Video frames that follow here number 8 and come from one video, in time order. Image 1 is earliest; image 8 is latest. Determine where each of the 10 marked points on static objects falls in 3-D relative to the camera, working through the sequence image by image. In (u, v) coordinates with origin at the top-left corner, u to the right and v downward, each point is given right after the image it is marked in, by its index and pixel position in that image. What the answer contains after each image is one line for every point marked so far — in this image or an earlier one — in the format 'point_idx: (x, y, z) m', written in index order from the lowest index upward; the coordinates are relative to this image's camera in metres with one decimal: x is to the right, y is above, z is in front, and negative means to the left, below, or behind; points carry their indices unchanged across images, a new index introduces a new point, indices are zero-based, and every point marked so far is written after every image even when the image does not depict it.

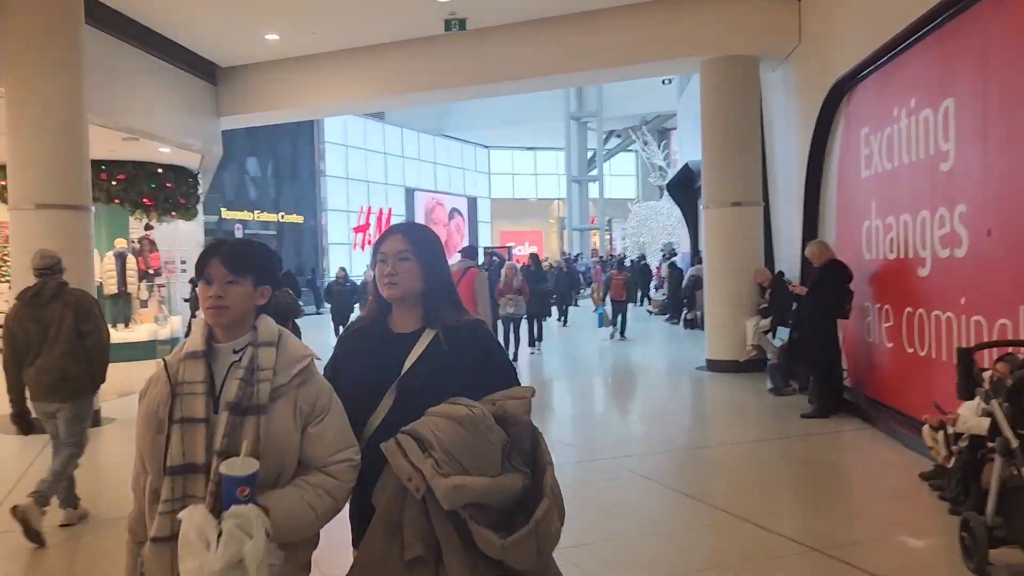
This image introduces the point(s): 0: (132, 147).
0: (-4.9, +1.8, +10.7) m
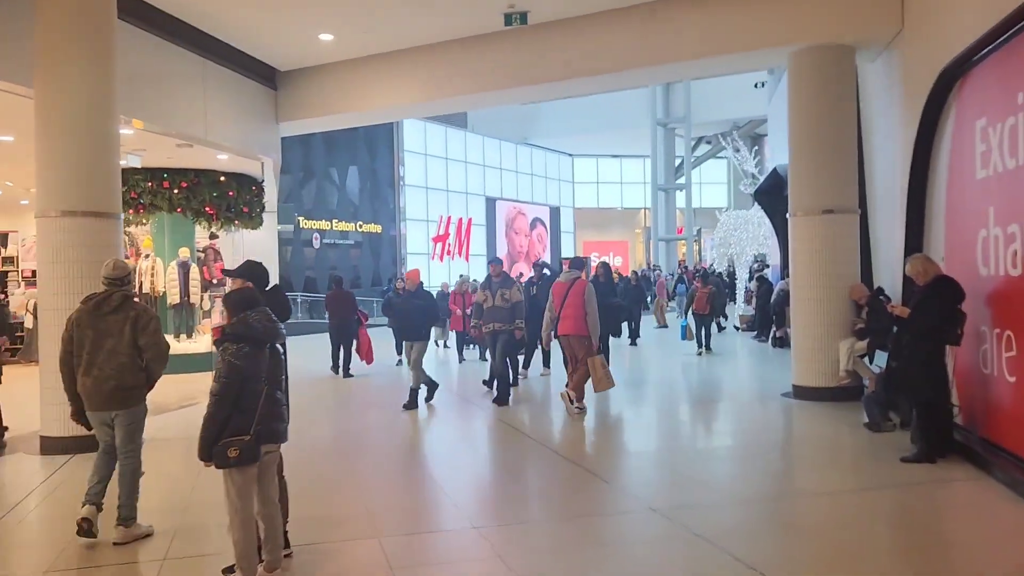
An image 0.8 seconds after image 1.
0: (-4.1, +1.7, +10.5) m
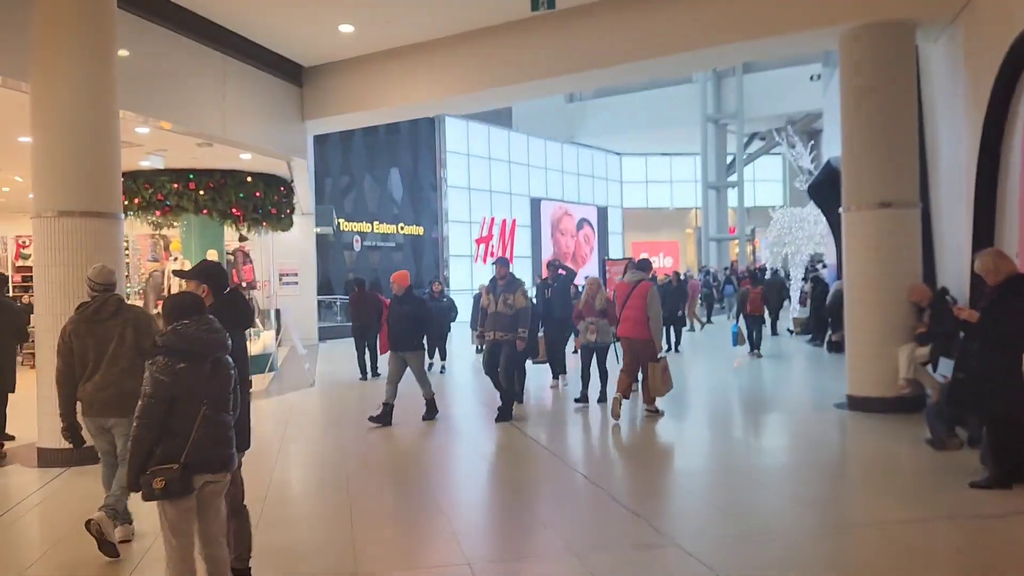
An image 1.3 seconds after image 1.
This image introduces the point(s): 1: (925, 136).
0: (-3.7, +1.7, +10.2) m
1: (+4.6, +1.7, +9.2) m
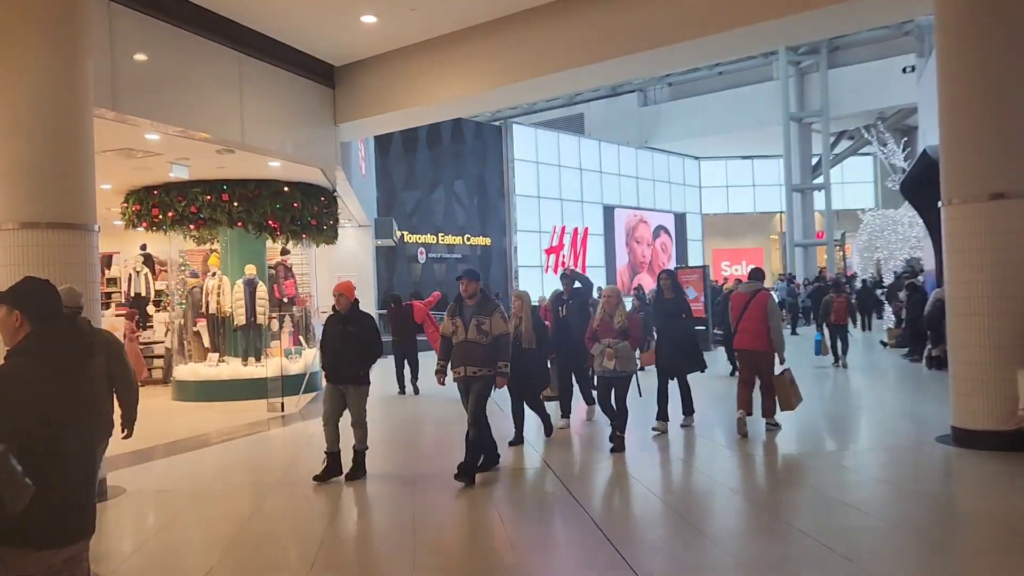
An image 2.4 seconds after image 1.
0: (-3.2, +1.5, +9.6) m
1: (+5.0, +1.6, +7.8) m
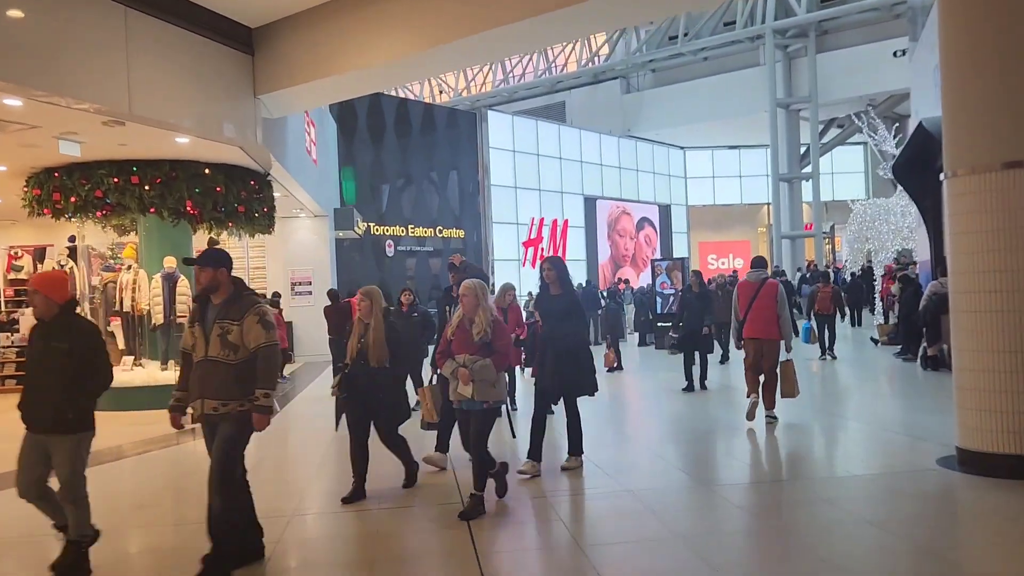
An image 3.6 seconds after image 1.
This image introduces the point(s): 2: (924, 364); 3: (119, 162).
0: (-3.8, +1.5, +8.4) m
1: (+4.4, +1.7, +6.7) m
2: (+5.4, -1.0, +10.9) m
3: (-4.5, +1.4, +9.6) m
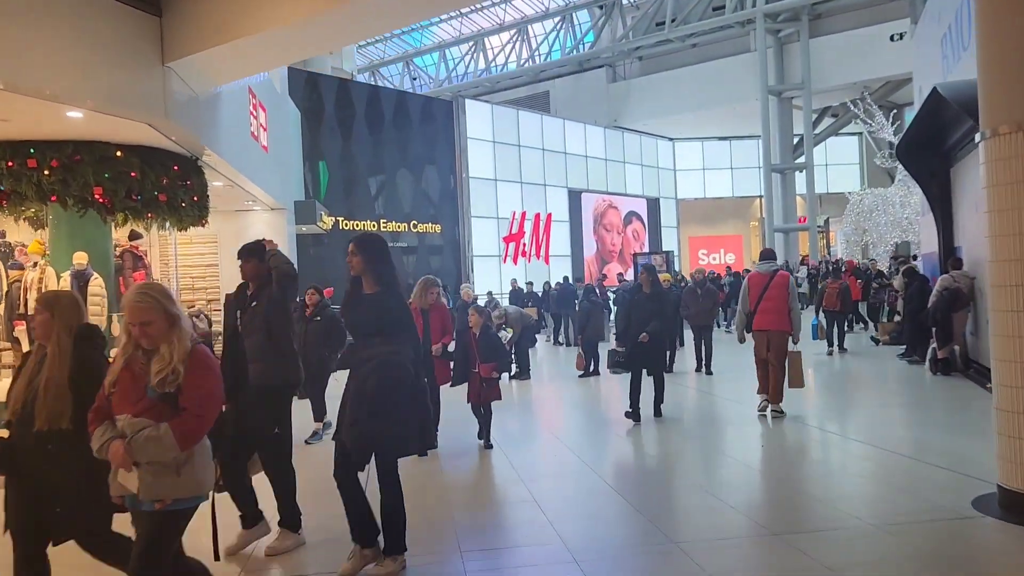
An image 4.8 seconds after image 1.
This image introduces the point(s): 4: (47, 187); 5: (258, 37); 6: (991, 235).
0: (-4.2, +1.5, +7.1) m
1: (+4.0, +1.7, +5.5) m
2: (+5.0, -0.9, +9.7) m
3: (-5.0, +1.5, +8.3) m
4: (-4.7, +1.0, +8.4) m
5: (-2.2, +2.2, +7.3) m
6: (+2.6, +0.3, +4.5) m
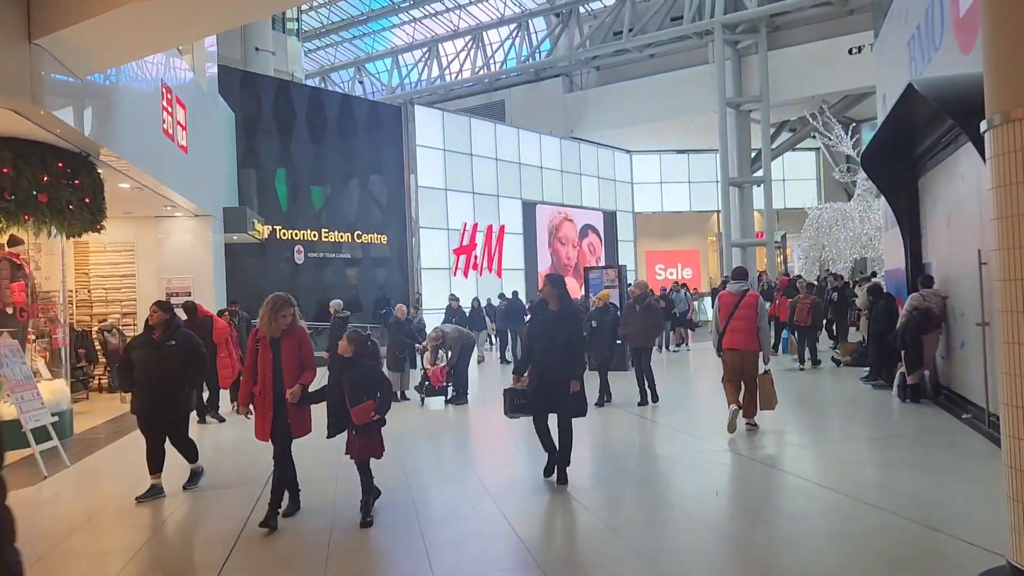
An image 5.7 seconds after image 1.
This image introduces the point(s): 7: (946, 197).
0: (-4.8, +1.4, +6.0) m
1: (+3.4, +1.6, +4.7) m
2: (+4.2, -1.2, +9.0) m
3: (-5.6, +1.3, +7.1) m
4: (-5.4, +0.9, +7.2) m
5: (-2.8, +2.1, +6.3) m
6: (+2.1, +0.2, +3.6) m
7: (+4.2, +0.9, +7.9) m
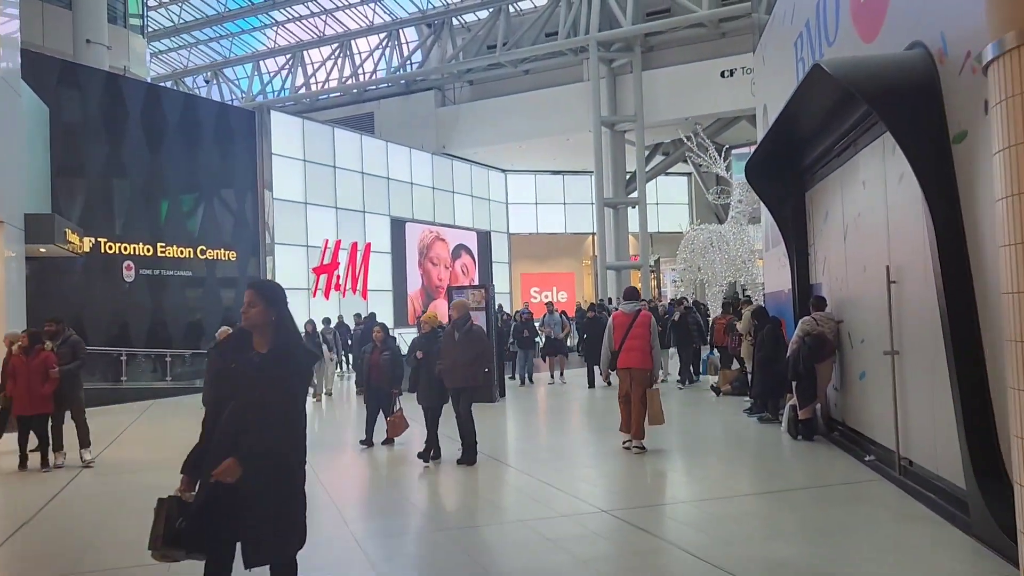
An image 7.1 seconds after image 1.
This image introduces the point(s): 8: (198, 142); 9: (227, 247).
0: (-5.8, +1.4, +3.8) m
1: (+2.6, +1.5, +3.8) m
2: (+2.7, -1.4, +8.0) m
3: (-6.8, +1.3, +4.9) m
4: (-6.5, +0.8, +5.0) m
5: (-3.8, +2.0, +4.4) m
6: (+1.4, +0.1, +2.5) m
7: (+2.8, +0.7, +7.0) m
8: (-7.5, +3.4, +19.9) m
9: (-7.0, +1.0, +20.2) m
